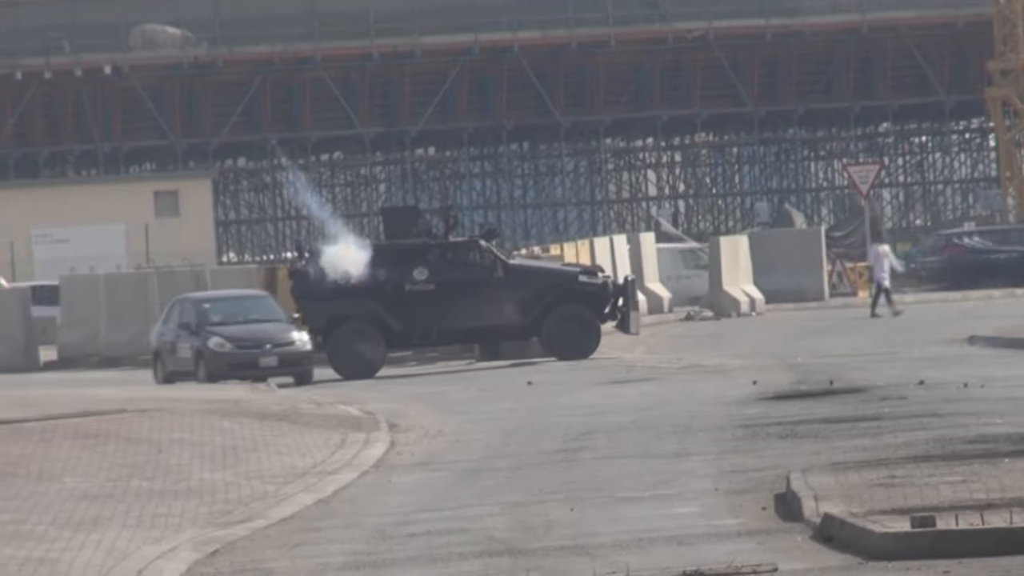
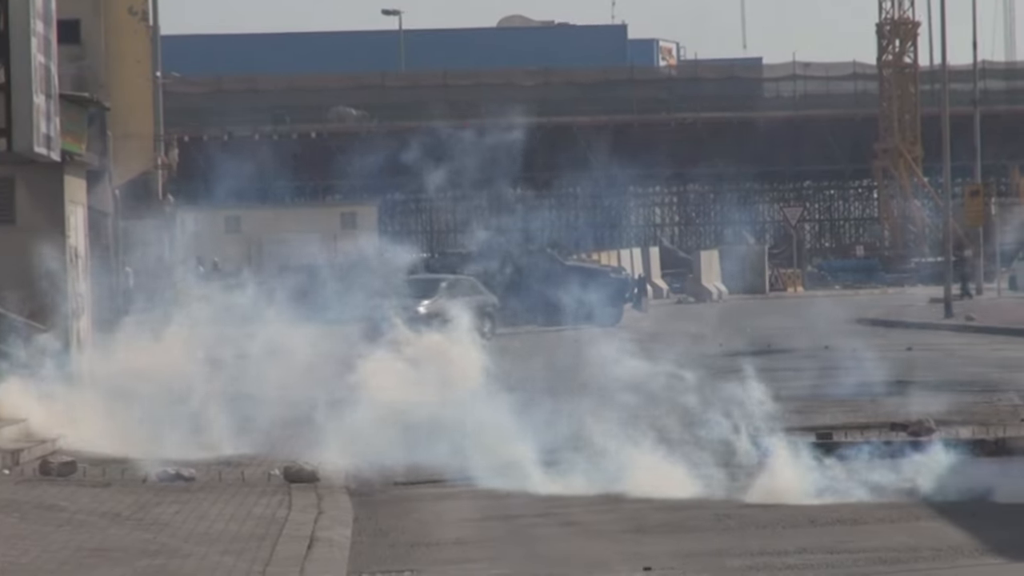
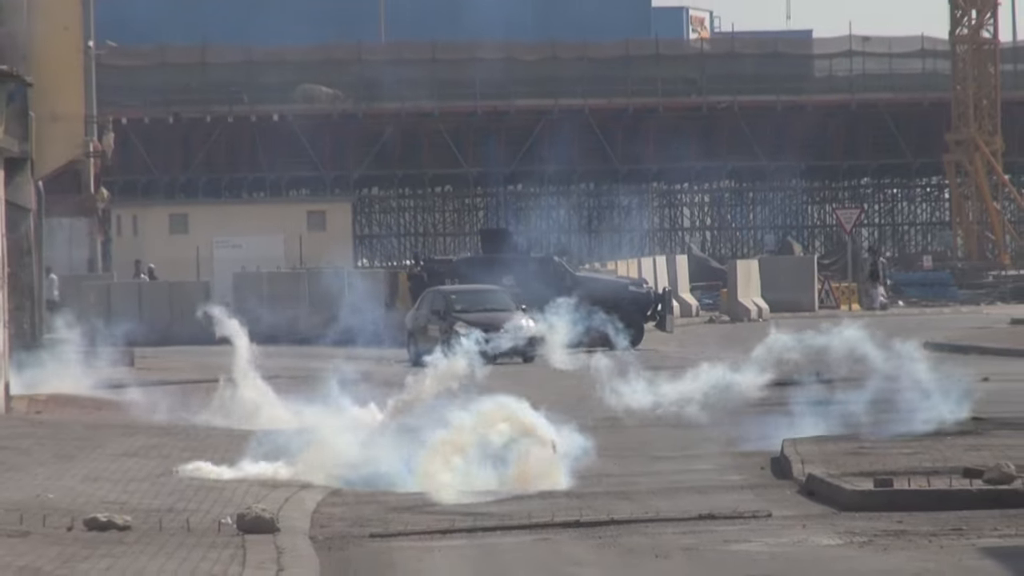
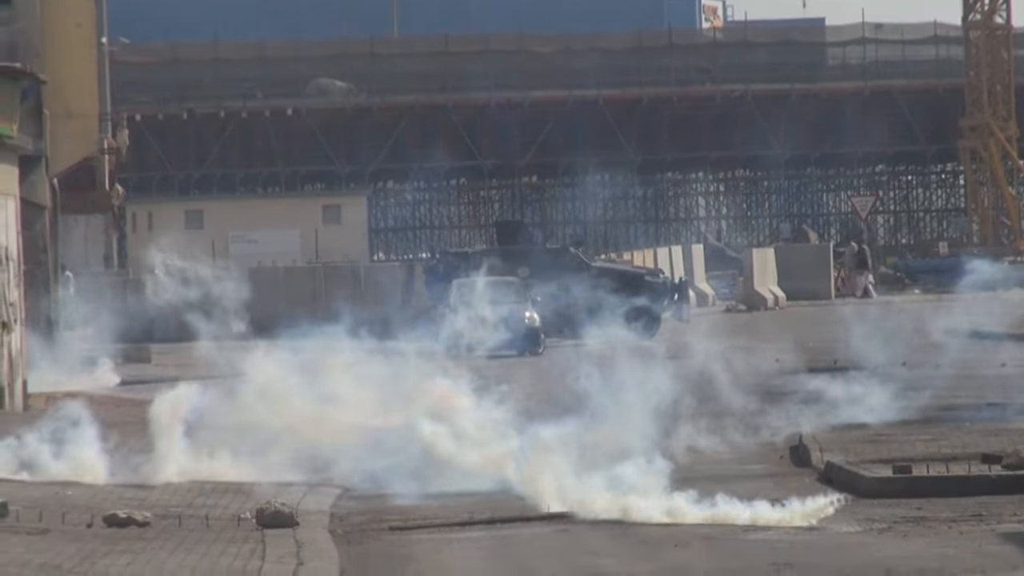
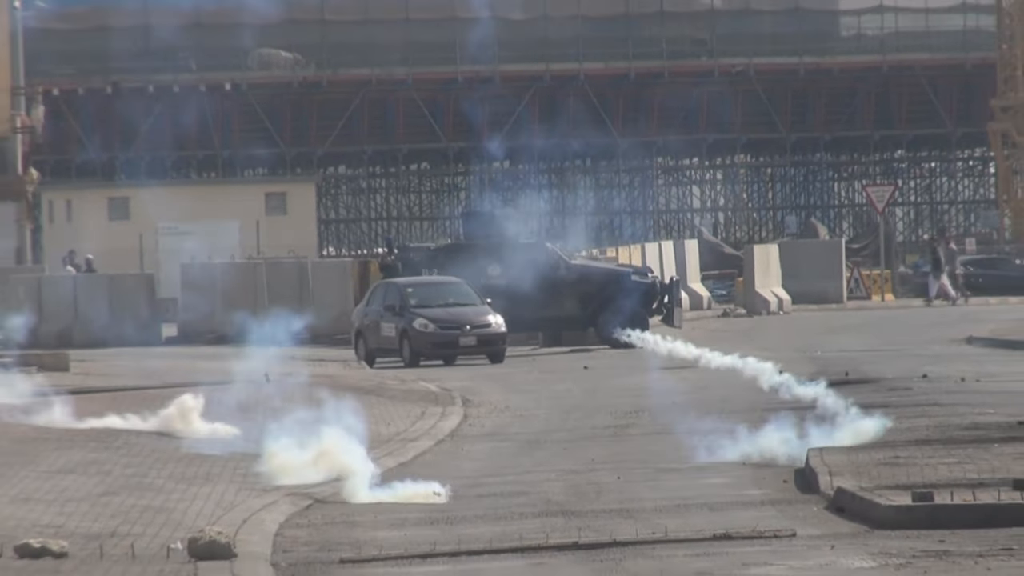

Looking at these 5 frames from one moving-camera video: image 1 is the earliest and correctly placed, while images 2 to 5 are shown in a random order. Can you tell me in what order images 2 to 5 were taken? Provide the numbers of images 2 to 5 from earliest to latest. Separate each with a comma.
5, 3, 4, 2
